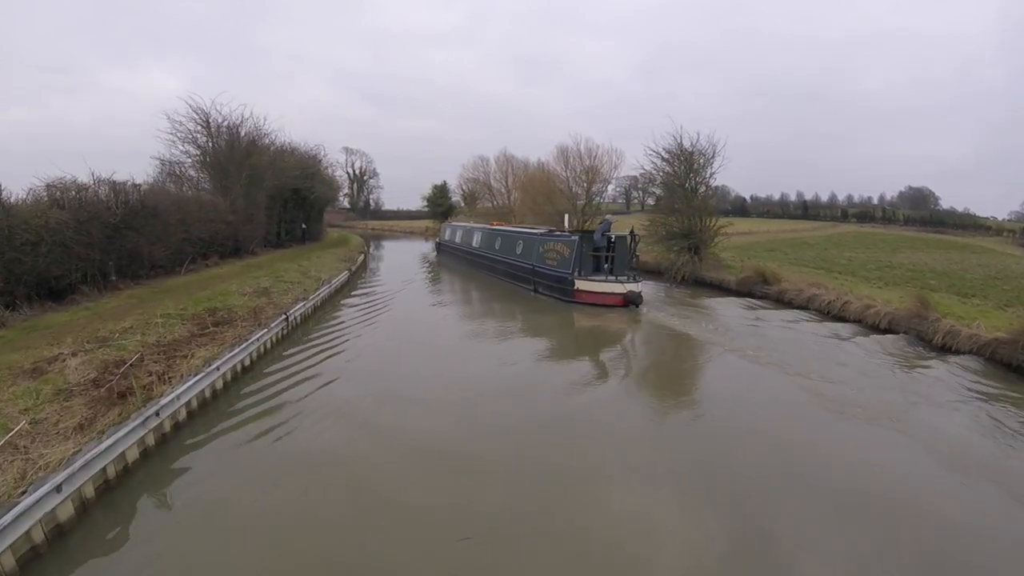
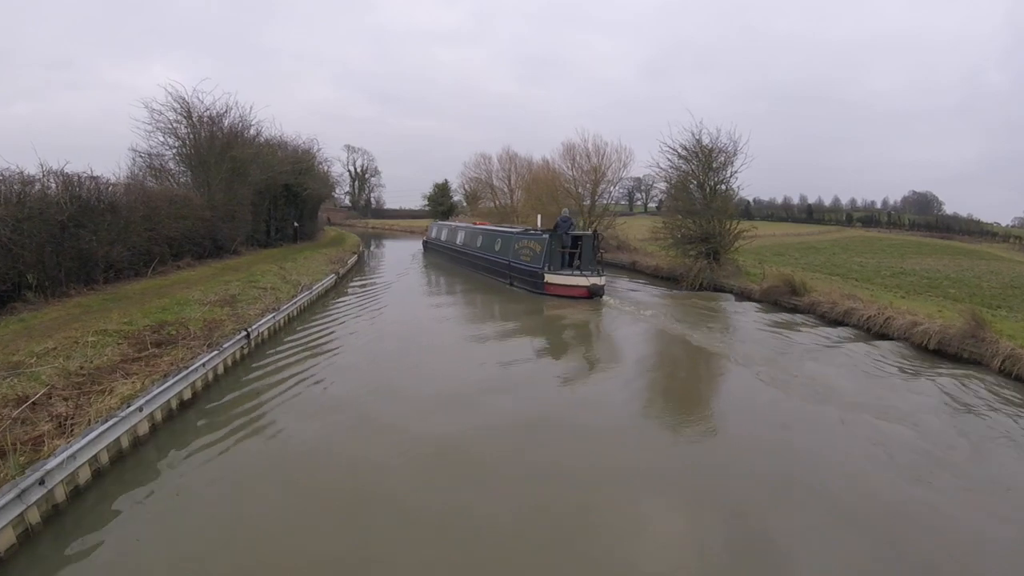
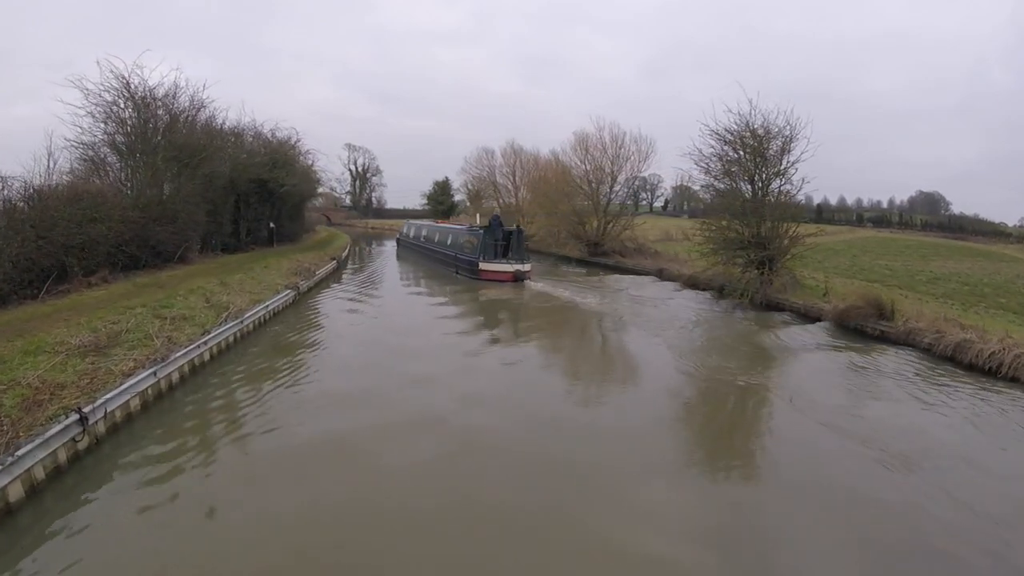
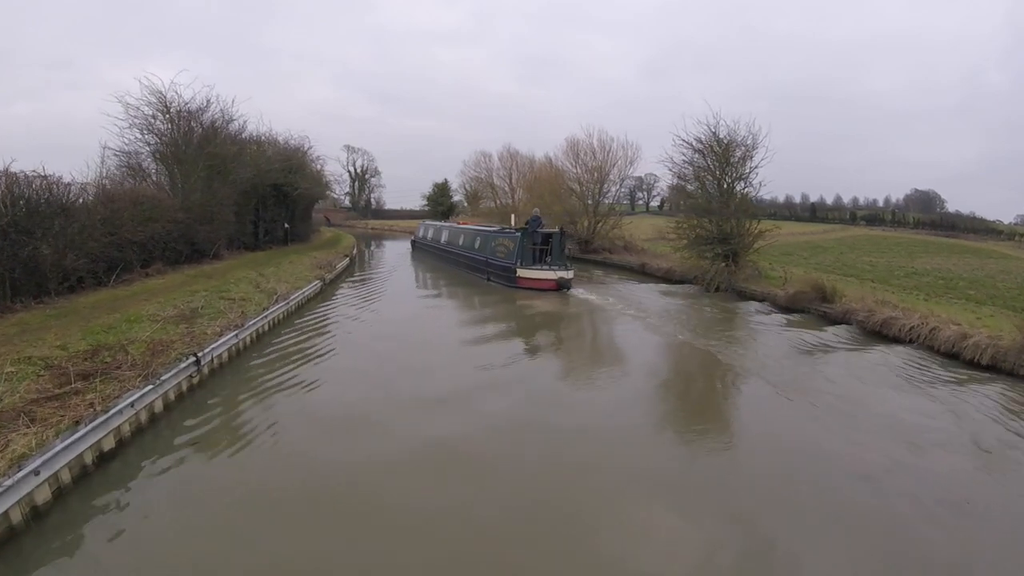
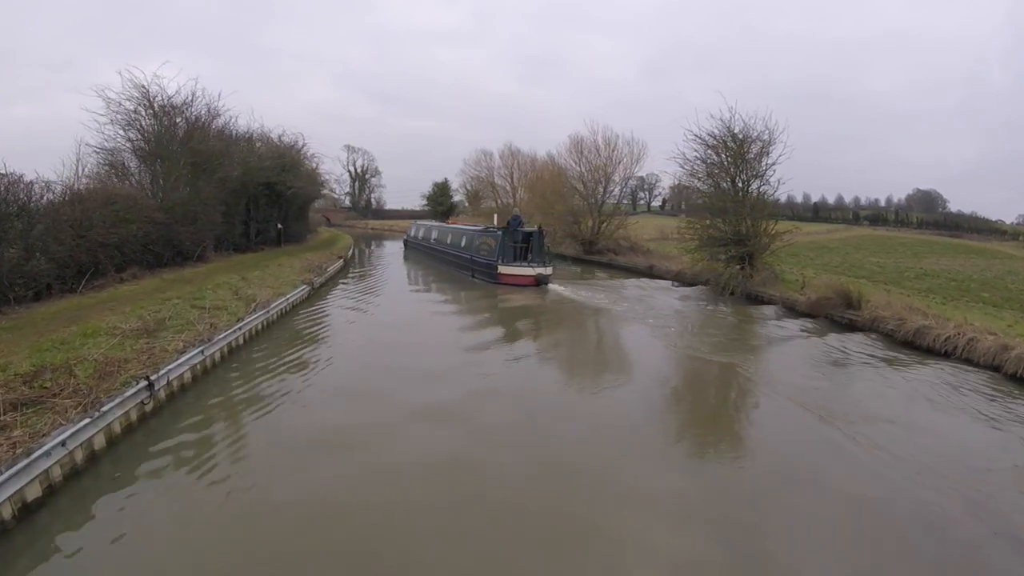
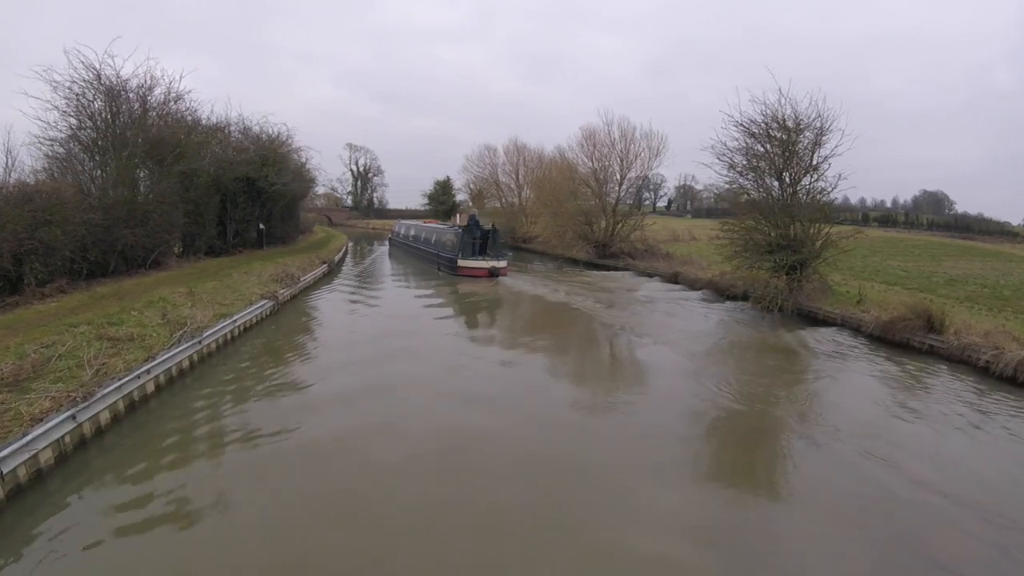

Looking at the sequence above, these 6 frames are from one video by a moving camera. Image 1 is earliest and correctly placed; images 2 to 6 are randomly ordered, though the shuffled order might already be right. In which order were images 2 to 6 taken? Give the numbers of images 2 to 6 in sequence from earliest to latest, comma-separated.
2, 4, 5, 3, 6
